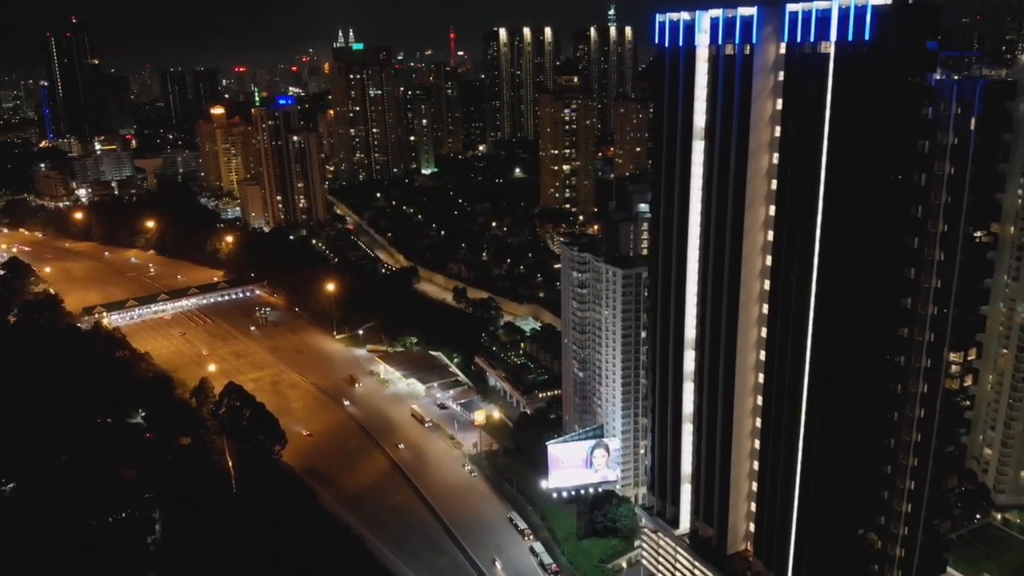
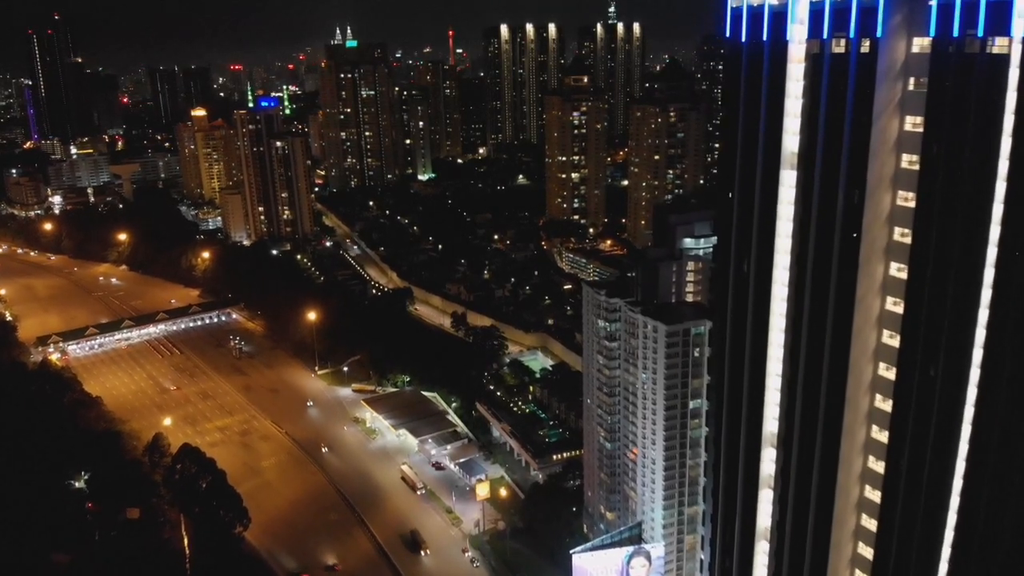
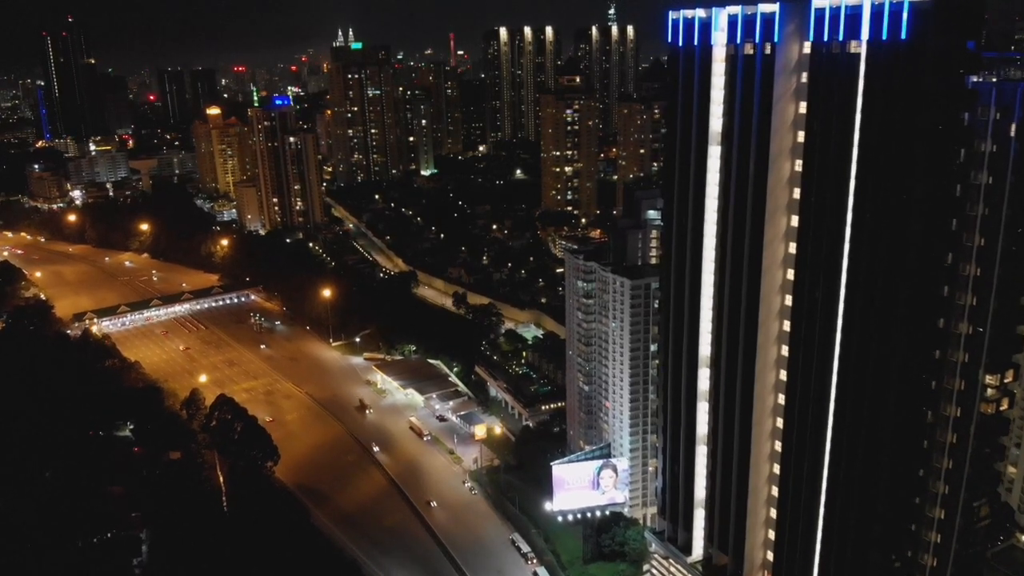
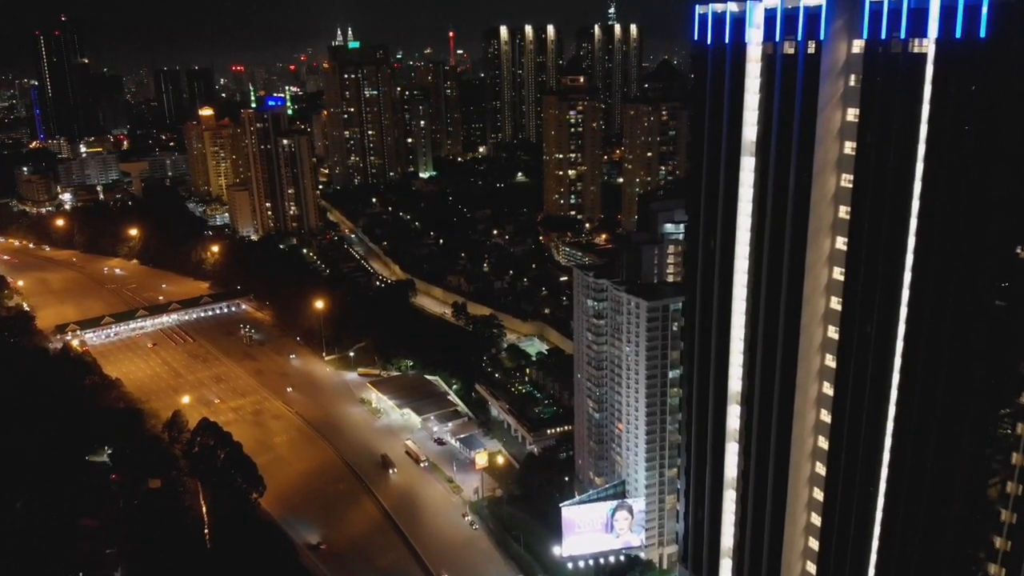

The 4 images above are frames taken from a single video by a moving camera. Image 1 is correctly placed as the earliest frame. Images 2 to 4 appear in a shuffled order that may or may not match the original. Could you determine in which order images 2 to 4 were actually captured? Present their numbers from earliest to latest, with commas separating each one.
3, 4, 2
